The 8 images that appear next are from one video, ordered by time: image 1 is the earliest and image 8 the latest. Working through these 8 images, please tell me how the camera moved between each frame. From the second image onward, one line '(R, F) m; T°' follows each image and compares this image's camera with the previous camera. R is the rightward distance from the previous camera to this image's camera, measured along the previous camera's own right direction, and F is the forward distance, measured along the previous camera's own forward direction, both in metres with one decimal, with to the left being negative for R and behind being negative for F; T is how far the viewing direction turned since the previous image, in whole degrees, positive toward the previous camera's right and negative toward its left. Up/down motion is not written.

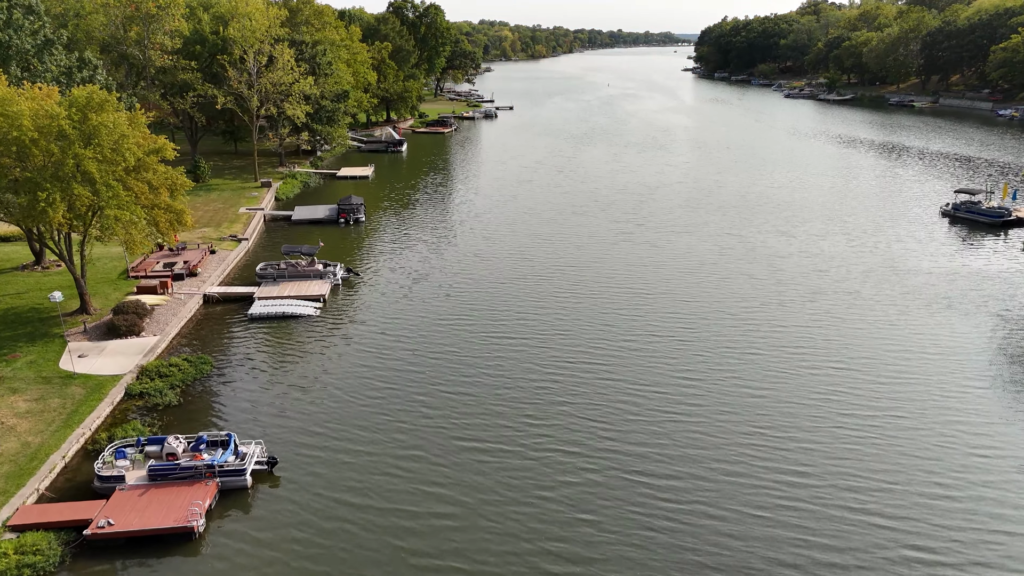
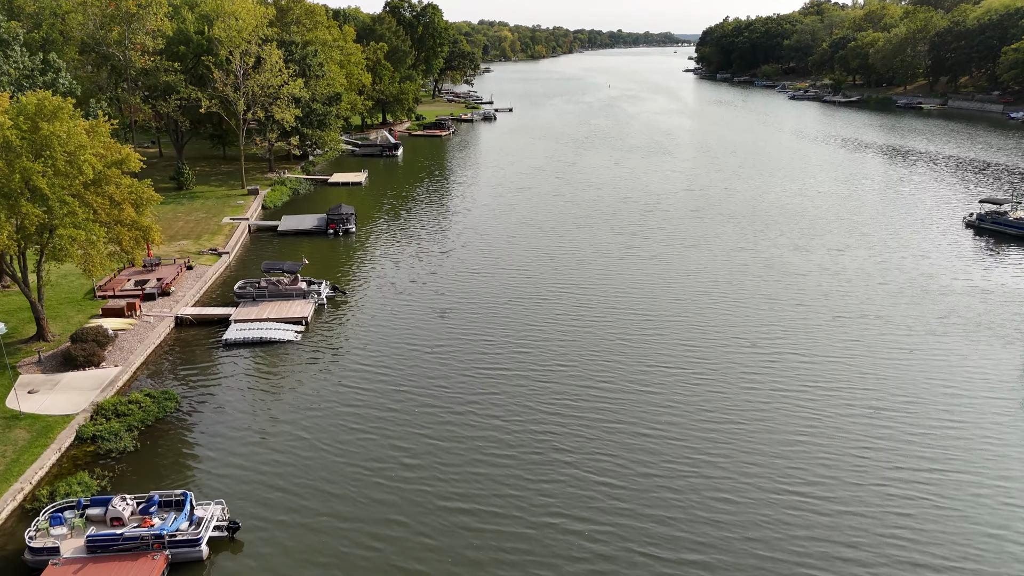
(+0.1, +3.4) m; 0°
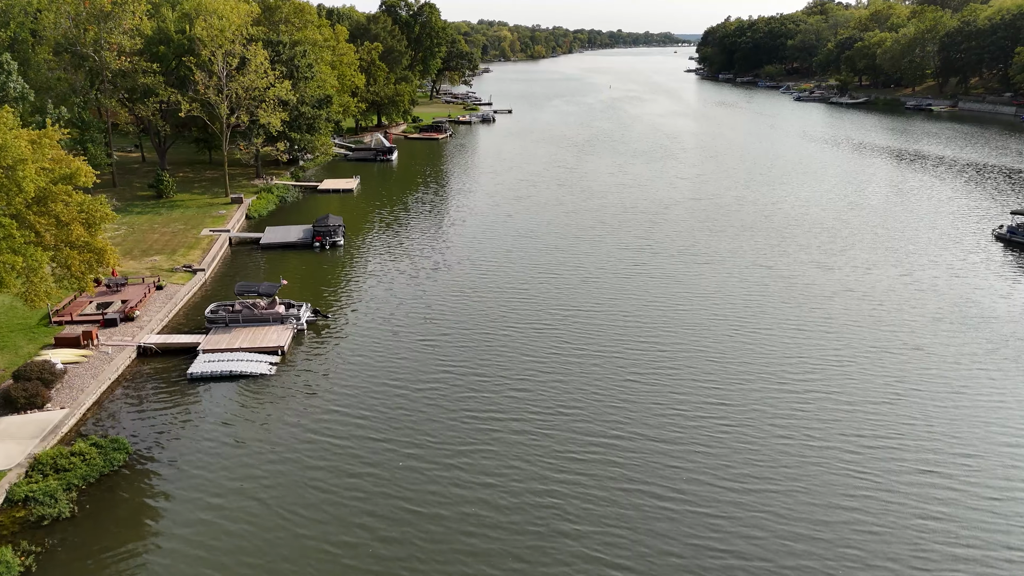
(+0.1, +3.8) m; 0°
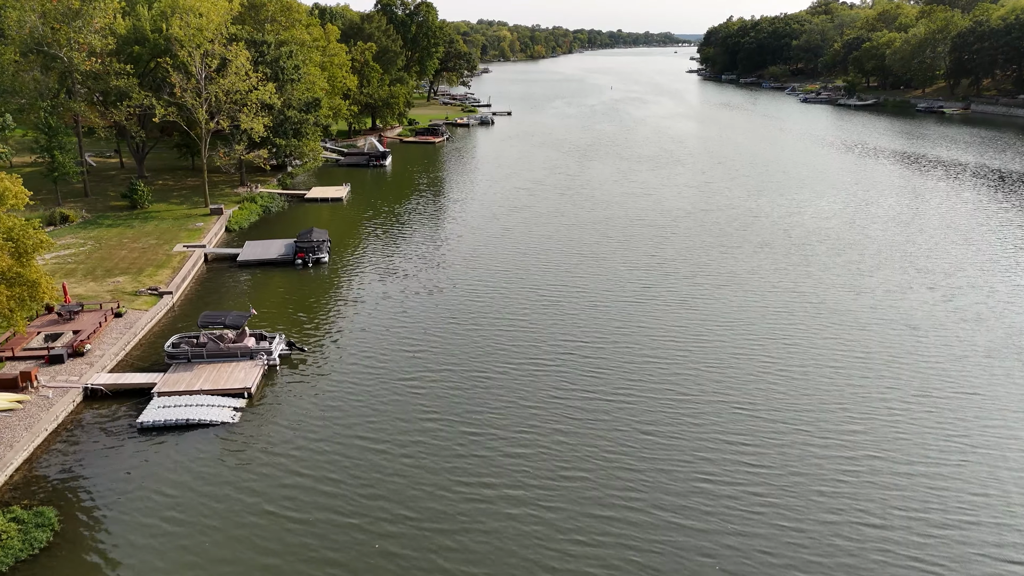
(+0.1, +4.3) m; 0°
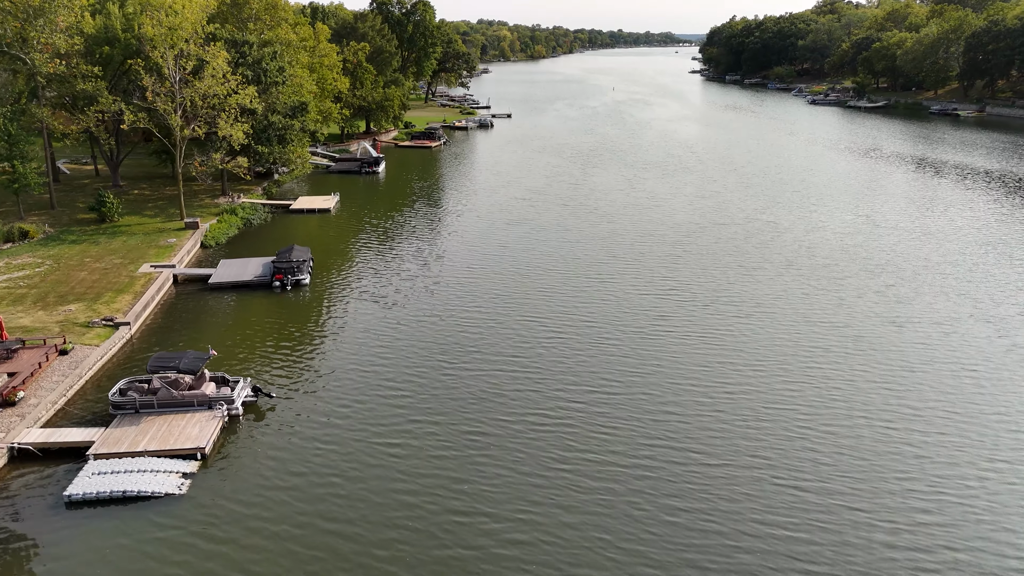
(+0.1, +4.7) m; 0°
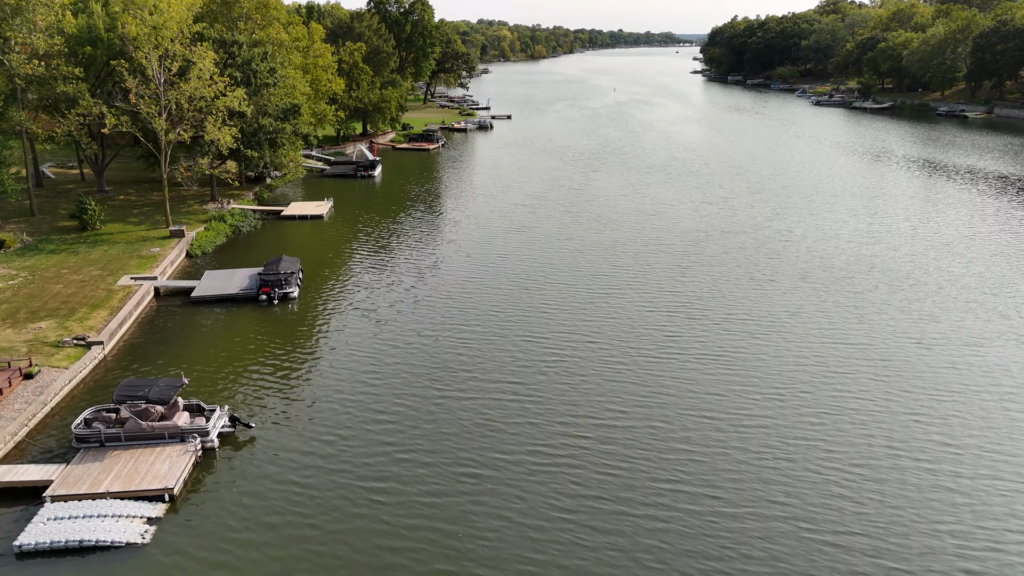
(0.0, +2.4) m; 0°
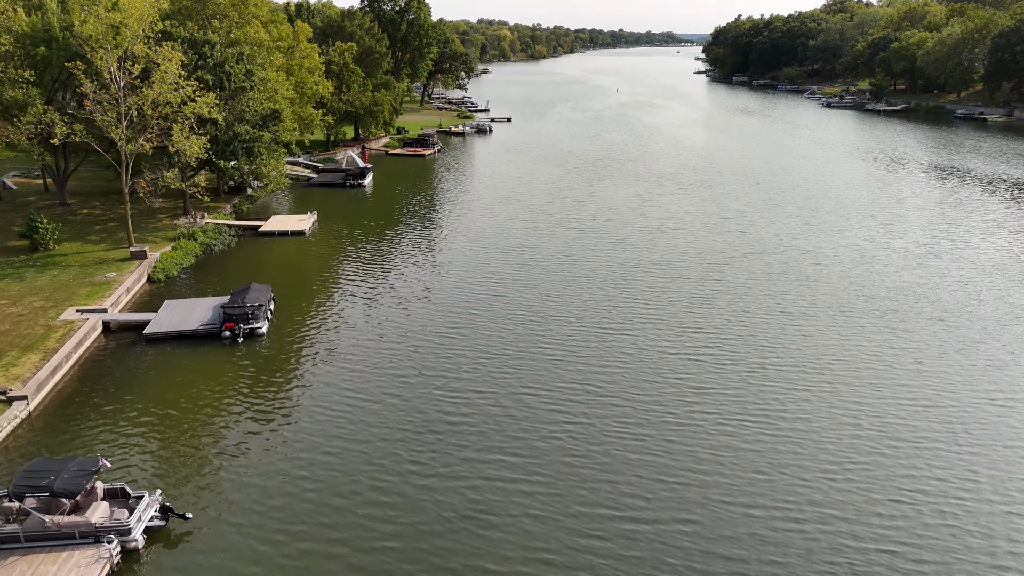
(+0.1, +5.5) m; 0°
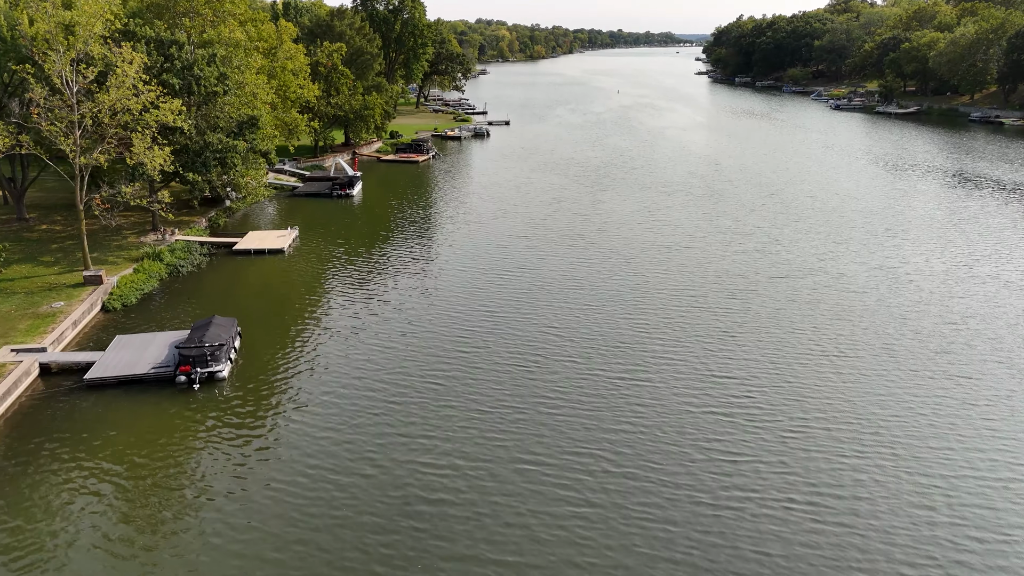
(0.0, +5.0) m; 0°
